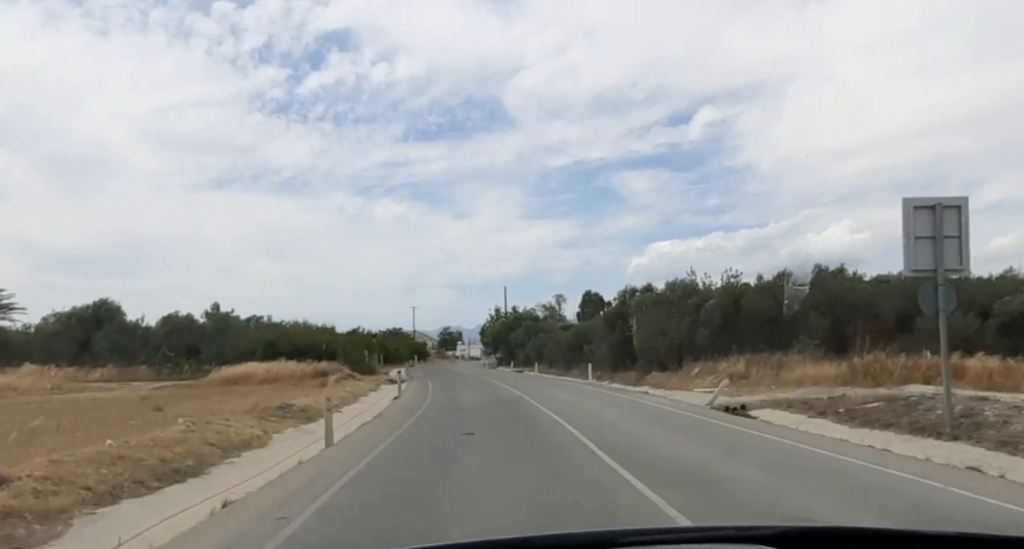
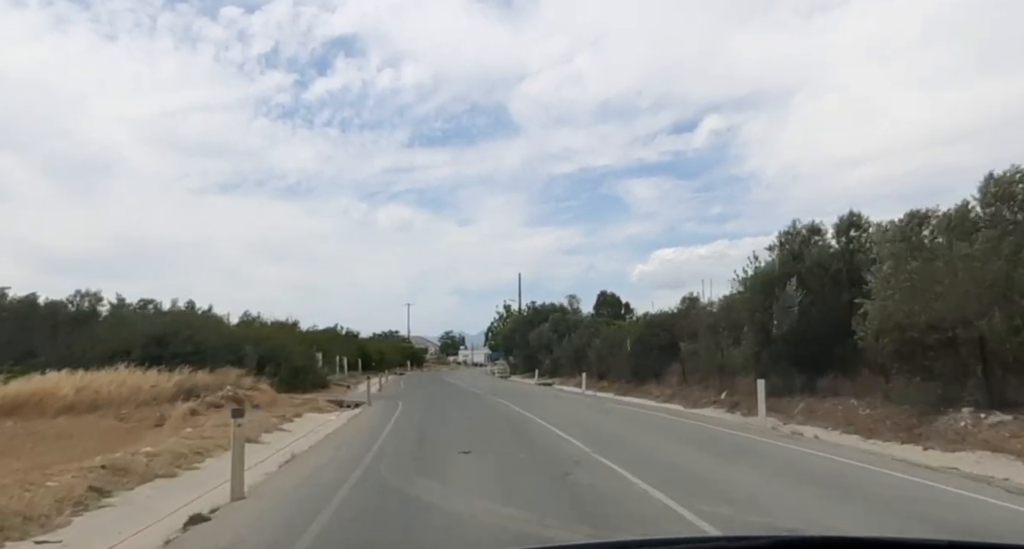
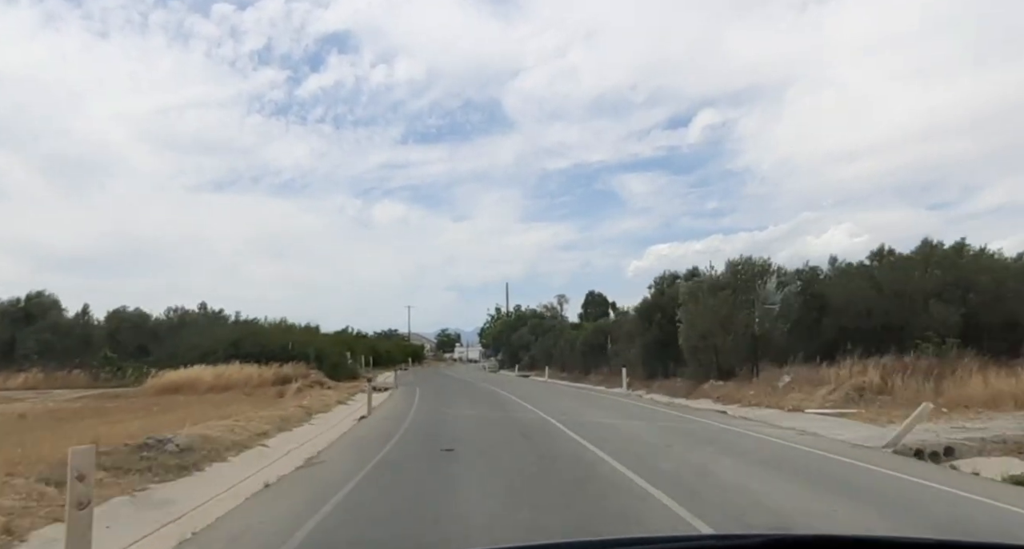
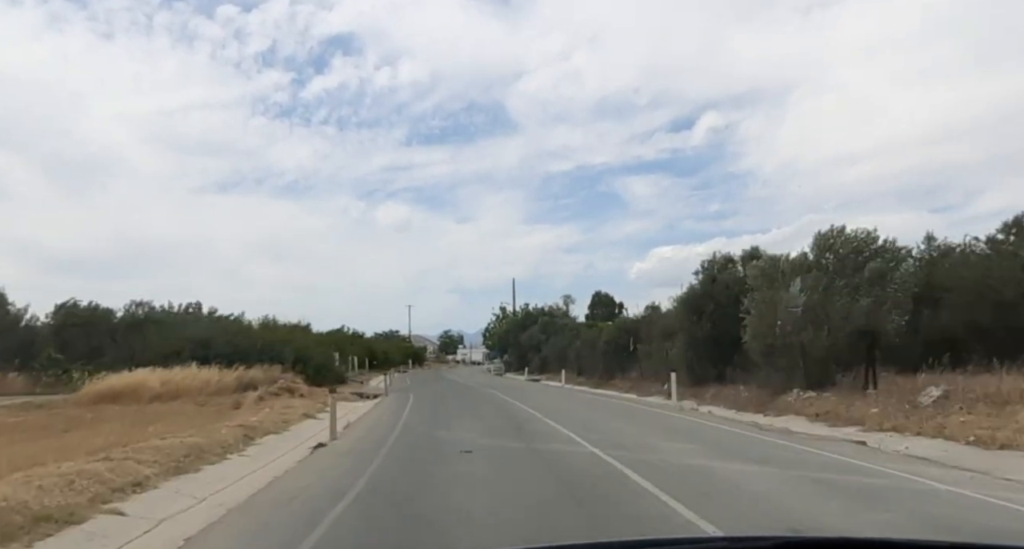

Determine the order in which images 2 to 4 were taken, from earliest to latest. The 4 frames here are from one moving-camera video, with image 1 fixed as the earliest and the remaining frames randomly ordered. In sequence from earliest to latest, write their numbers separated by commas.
3, 4, 2
